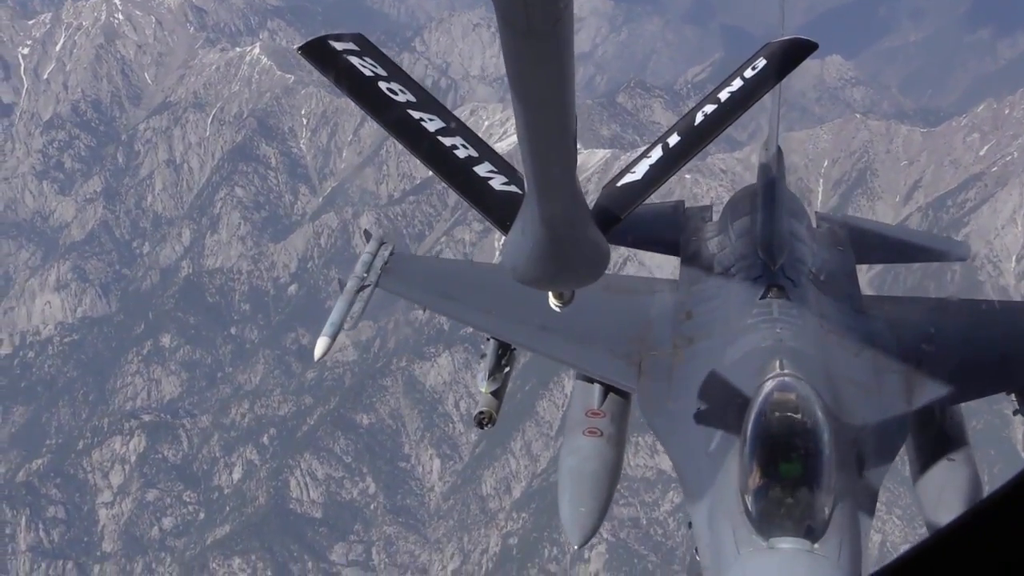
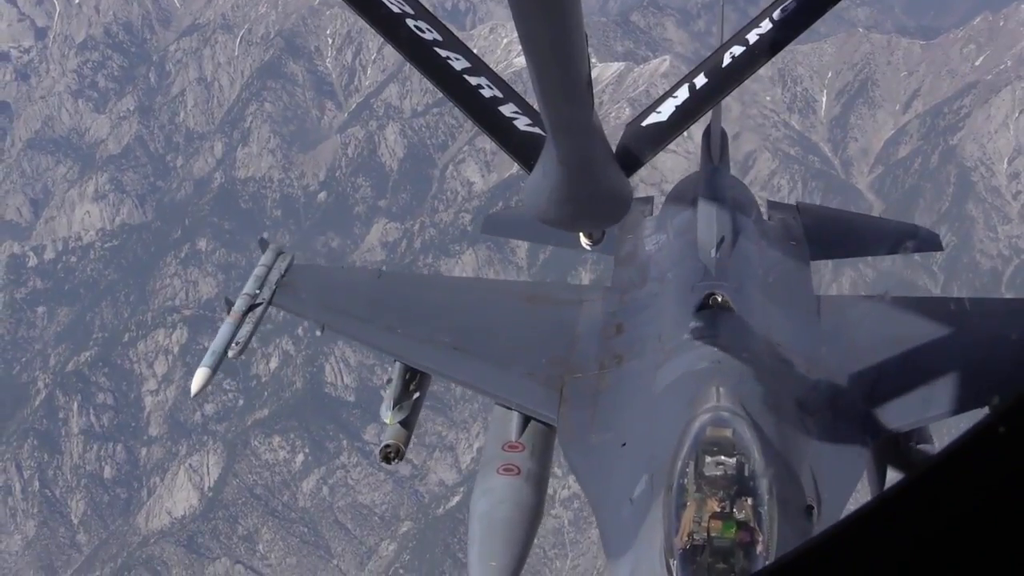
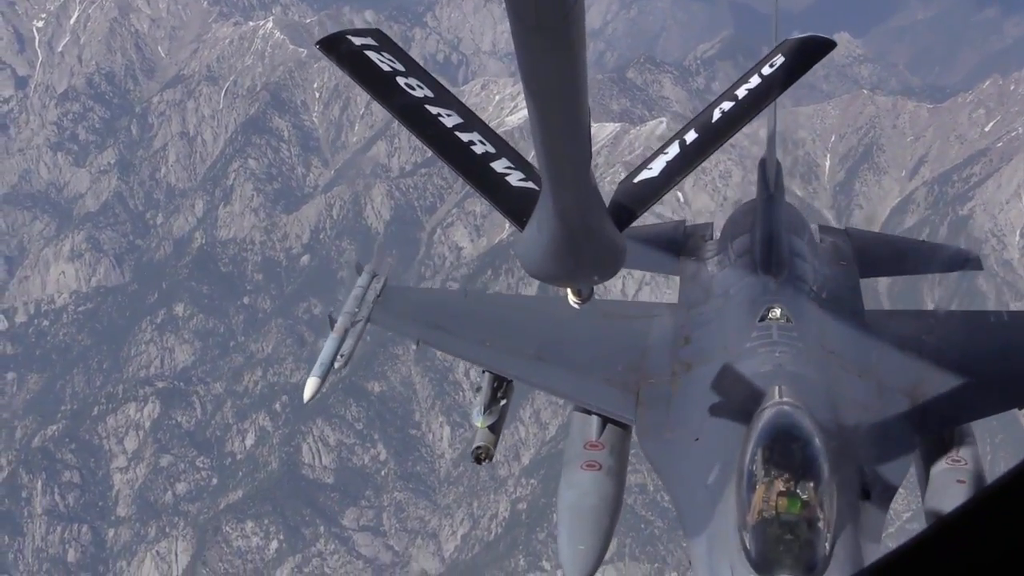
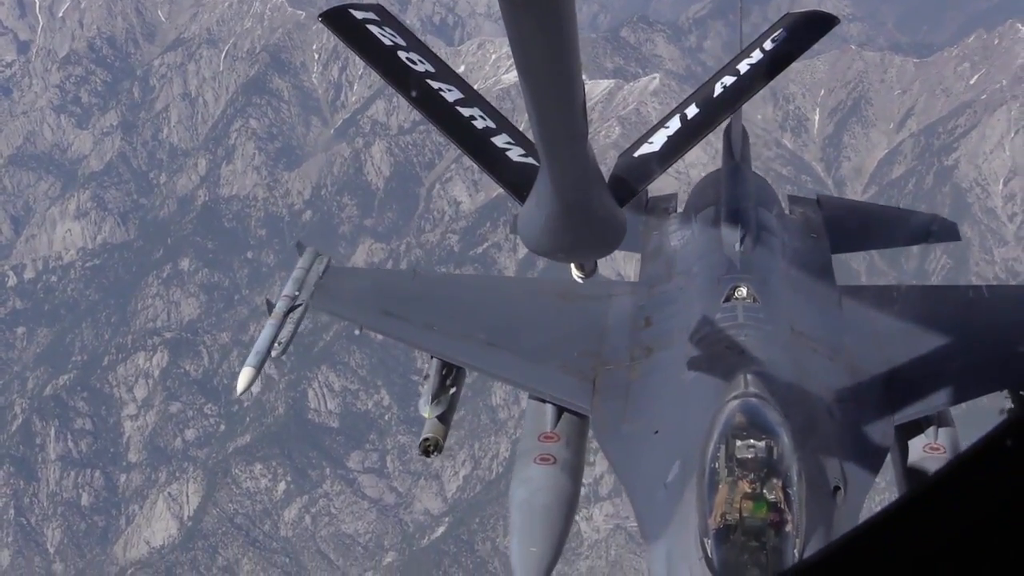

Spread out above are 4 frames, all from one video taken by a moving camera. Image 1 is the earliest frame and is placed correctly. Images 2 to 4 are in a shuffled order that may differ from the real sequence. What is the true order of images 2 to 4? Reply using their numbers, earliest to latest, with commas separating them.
3, 4, 2
